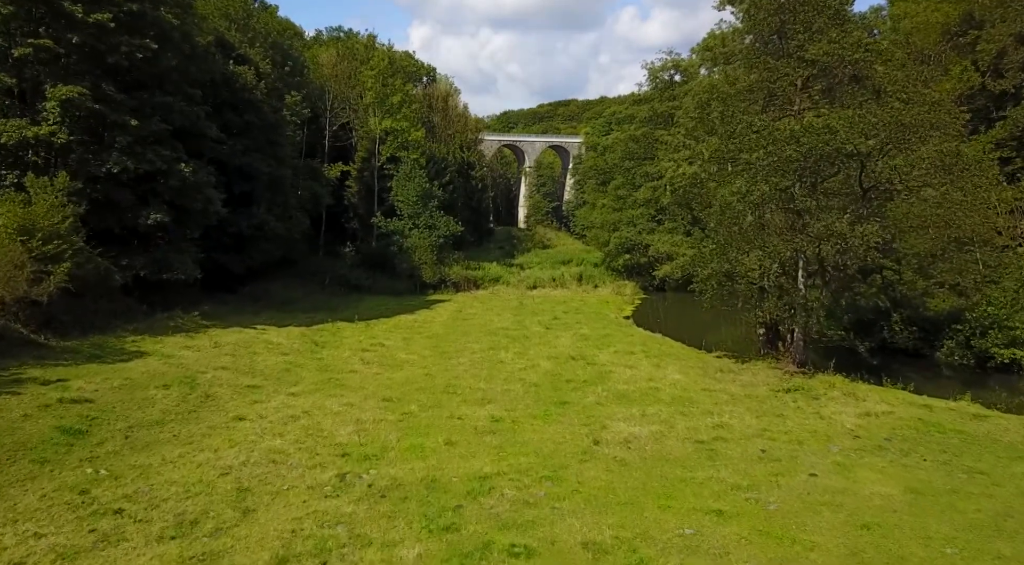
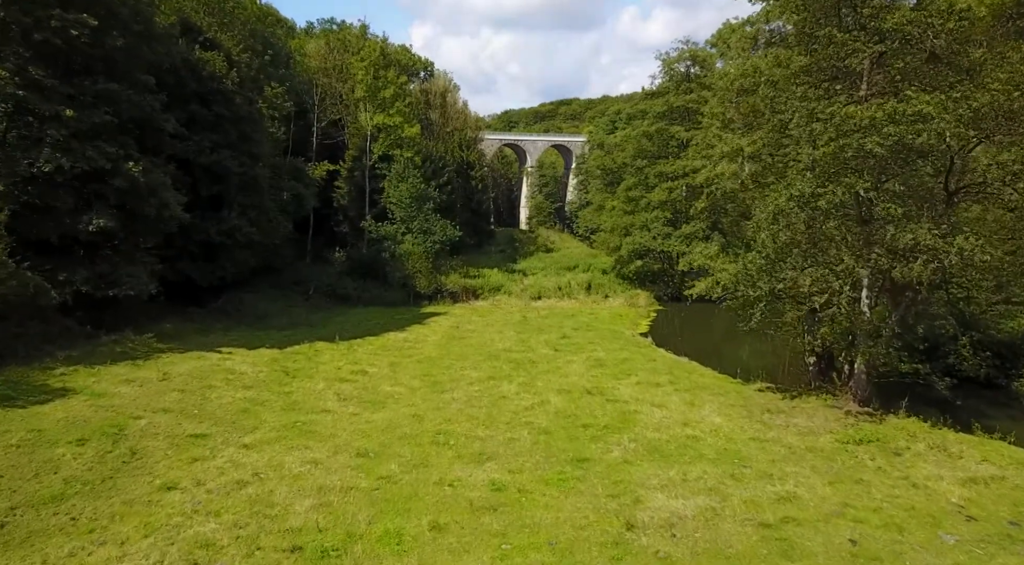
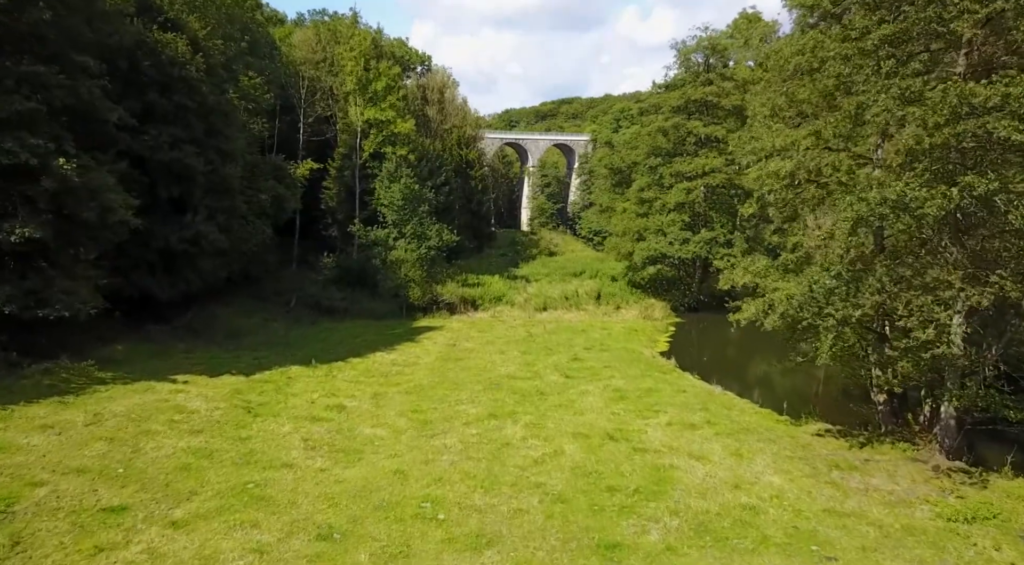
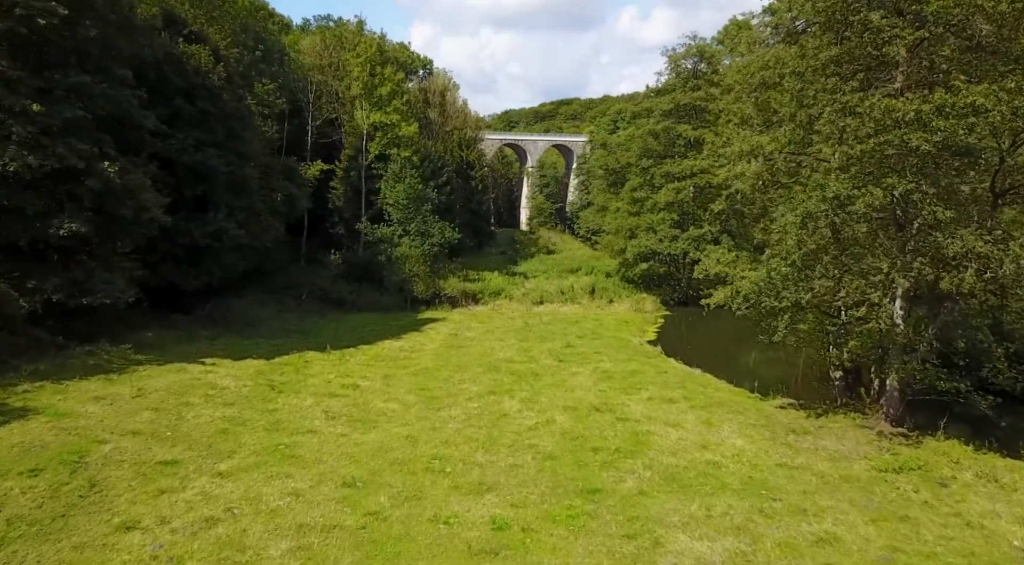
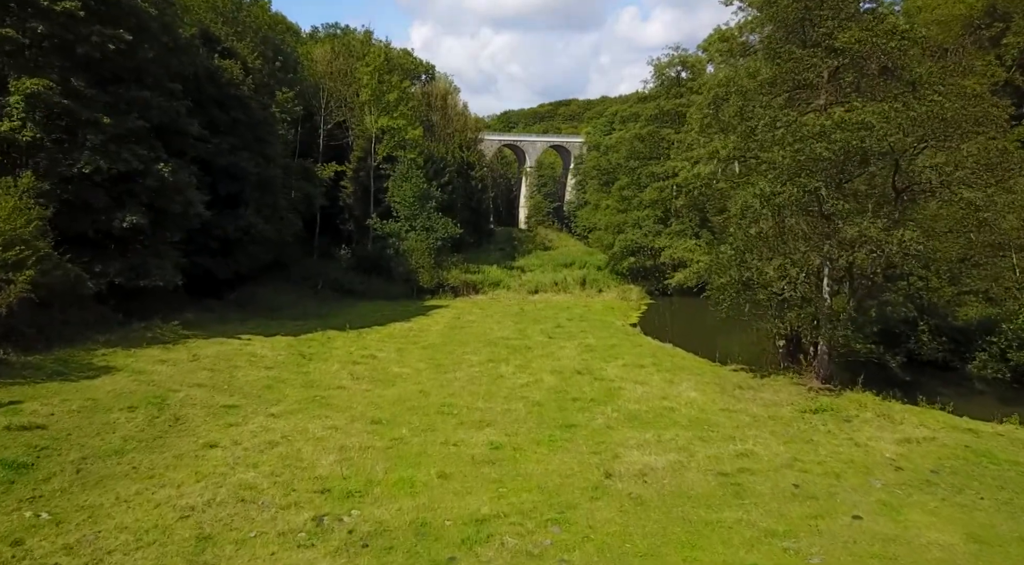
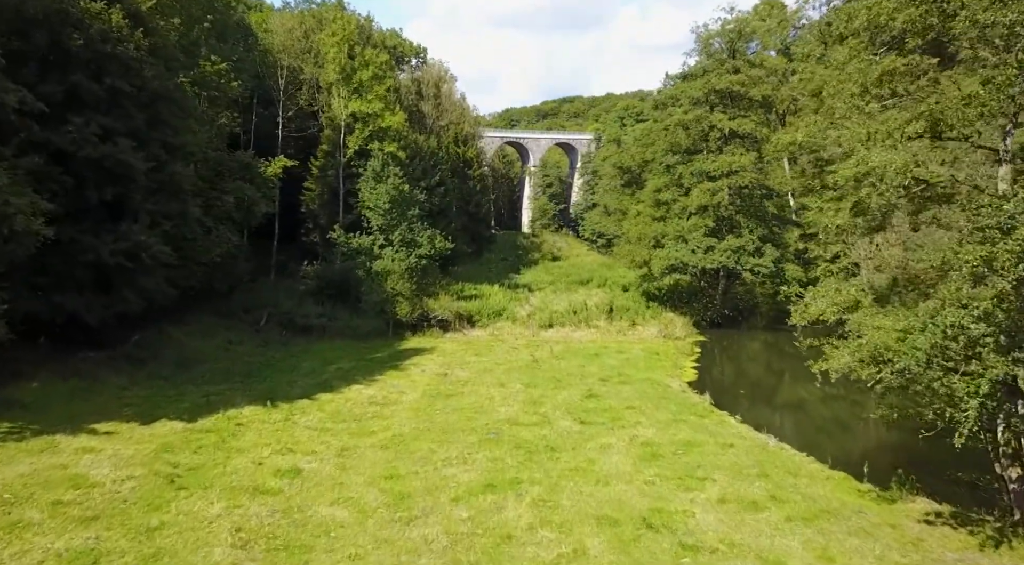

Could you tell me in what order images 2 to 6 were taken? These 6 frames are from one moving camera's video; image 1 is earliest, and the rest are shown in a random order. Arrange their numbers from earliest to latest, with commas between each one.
5, 2, 4, 3, 6
